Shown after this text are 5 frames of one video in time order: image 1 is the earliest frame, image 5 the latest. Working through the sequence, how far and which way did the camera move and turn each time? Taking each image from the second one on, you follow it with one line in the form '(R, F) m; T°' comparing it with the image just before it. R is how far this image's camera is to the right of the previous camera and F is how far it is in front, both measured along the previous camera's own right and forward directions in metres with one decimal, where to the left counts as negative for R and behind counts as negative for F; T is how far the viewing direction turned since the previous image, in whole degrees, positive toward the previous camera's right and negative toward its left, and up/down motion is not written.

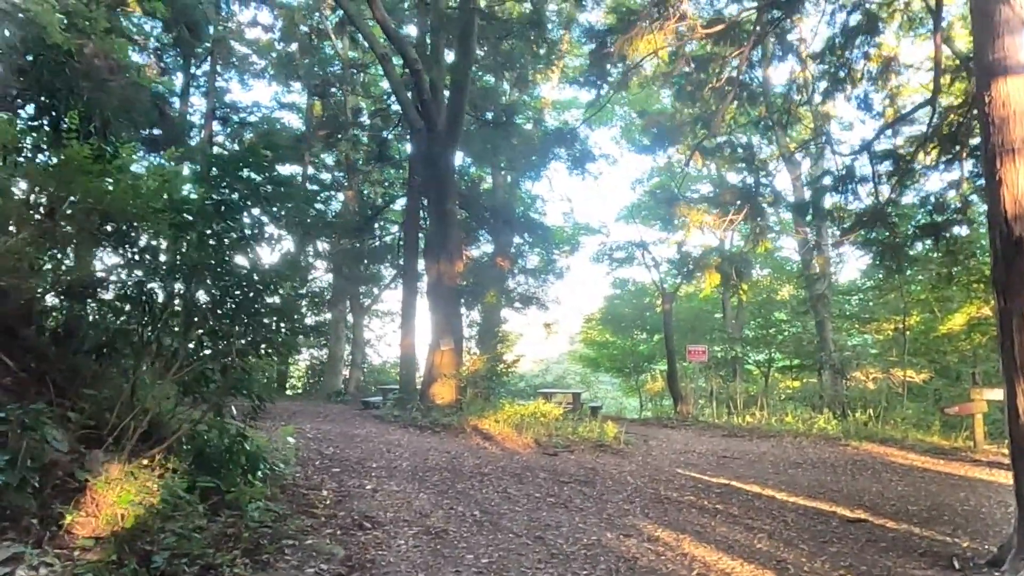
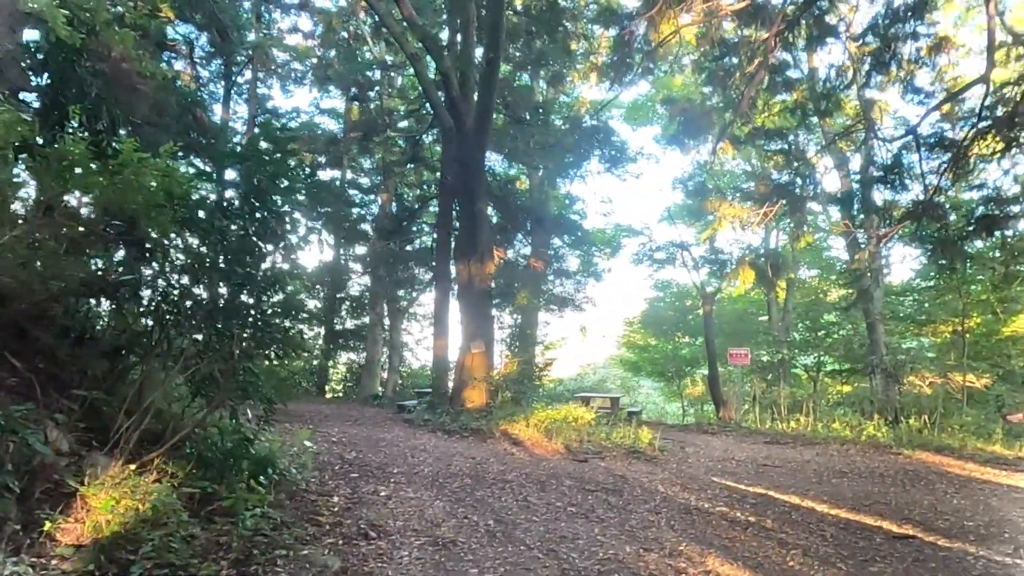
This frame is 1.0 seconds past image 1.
(+0.2, +0.3) m; -4°
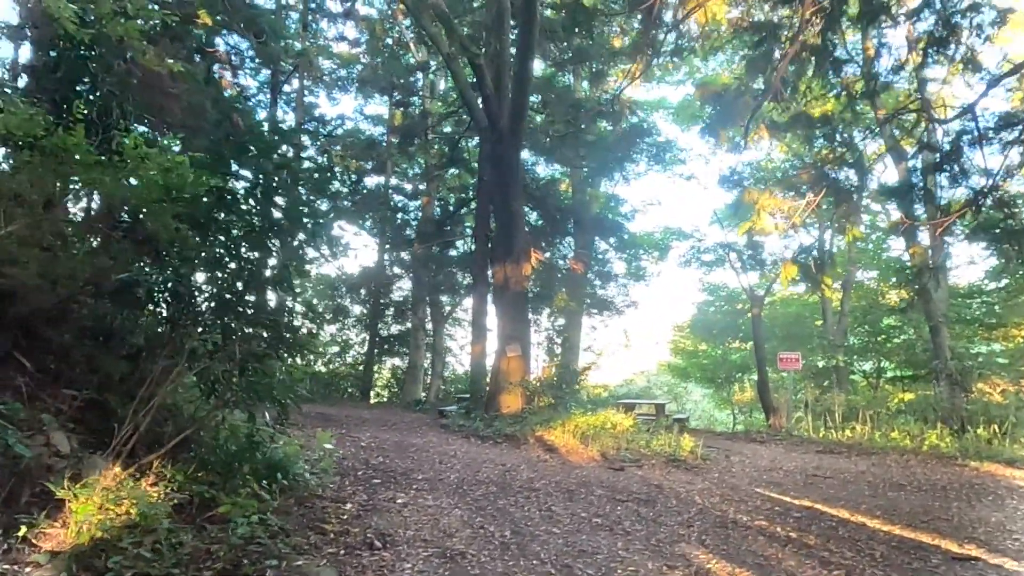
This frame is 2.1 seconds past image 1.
(+0.2, +0.3) m; -4°
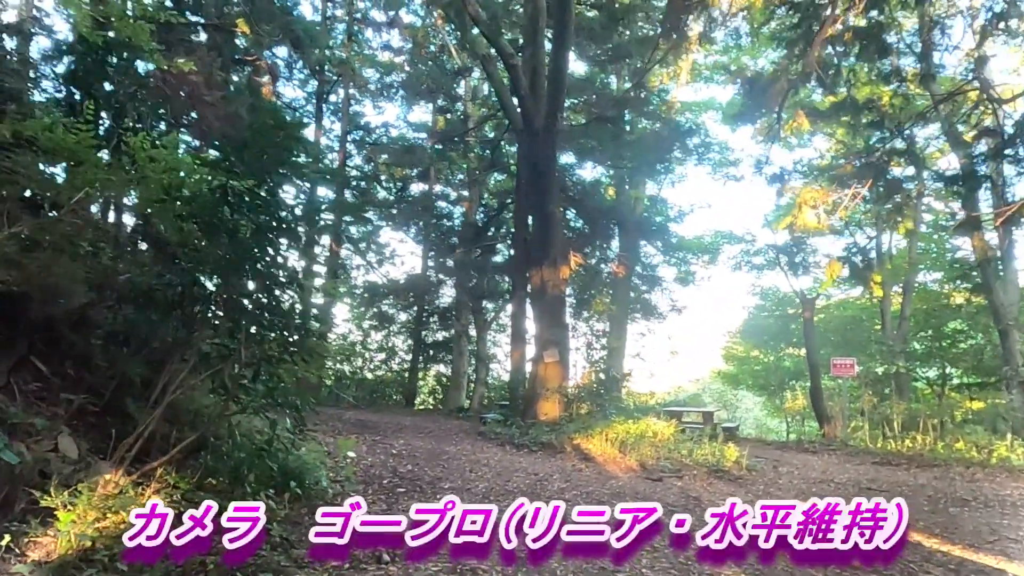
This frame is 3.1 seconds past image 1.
(+0.2, +0.3) m; -4°
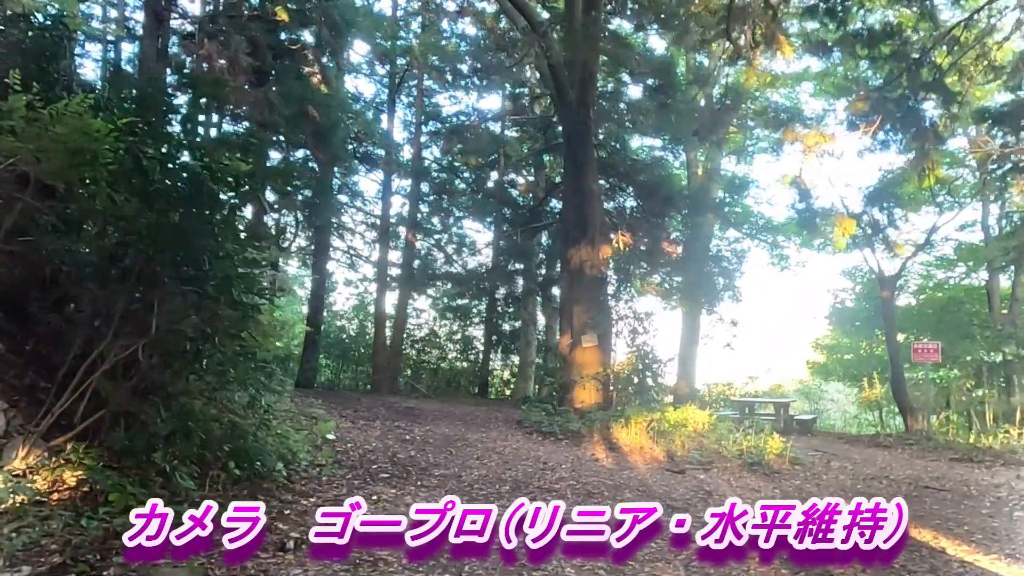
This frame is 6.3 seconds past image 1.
(+1.0, +0.5) m; -8°
